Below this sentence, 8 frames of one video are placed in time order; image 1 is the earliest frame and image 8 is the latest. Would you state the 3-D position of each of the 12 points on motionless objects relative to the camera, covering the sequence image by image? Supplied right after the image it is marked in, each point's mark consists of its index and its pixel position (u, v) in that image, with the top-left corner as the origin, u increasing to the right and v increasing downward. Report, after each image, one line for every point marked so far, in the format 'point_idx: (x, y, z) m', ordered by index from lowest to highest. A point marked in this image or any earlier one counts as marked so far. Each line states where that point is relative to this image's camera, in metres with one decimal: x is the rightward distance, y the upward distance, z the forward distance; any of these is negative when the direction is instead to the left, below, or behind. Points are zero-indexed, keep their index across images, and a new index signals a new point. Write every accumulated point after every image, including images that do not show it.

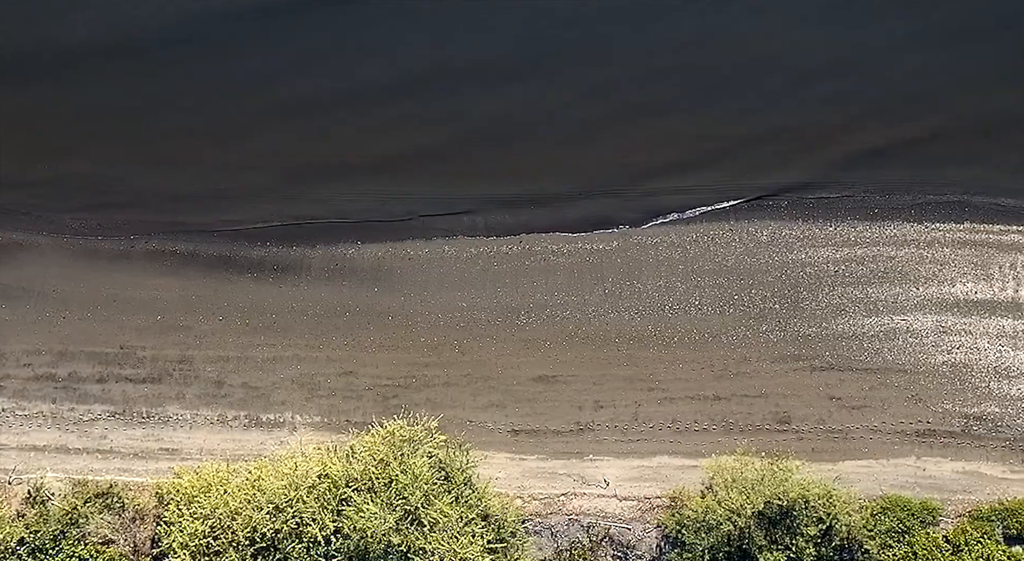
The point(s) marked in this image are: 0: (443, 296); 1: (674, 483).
0: (-1.4, -0.3, +18.3) m
1: (+3.1, -3.9, +17.4) m
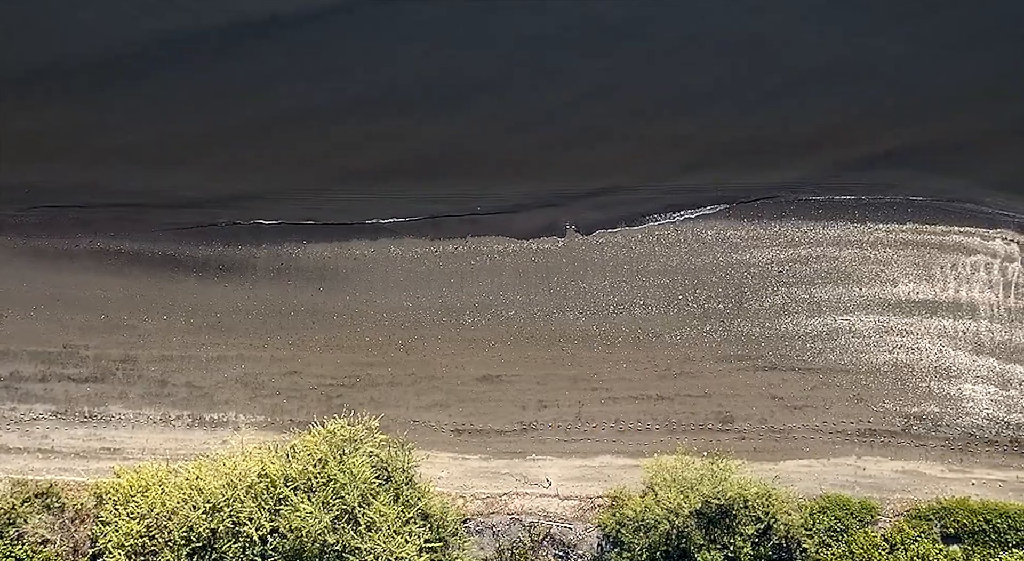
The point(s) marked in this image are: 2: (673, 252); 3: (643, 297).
0: (-2.5, -0.3, +18.3) m
1: (+2.0, -3.9, +17.5) m
2: (+3.3, +0.6, +18.2) m
3: (+2.7, -0.3, +18.1) m
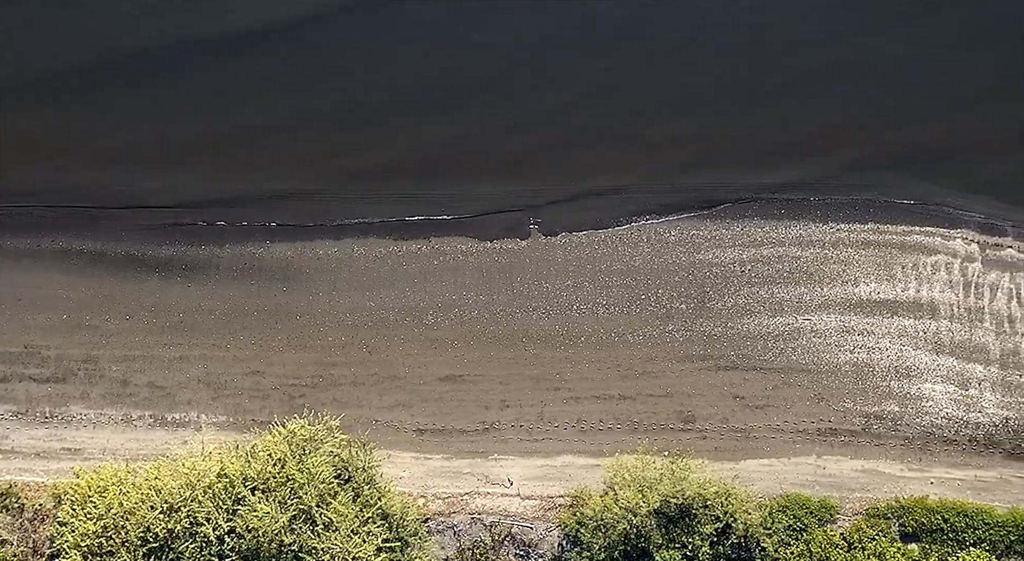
0: (-3.3, -0.3, +18.3) m
1: (+1.3, -3.9, +17.5) m
2: (+2.5, +0.6, +18.3) m
3: (+1.9, -0.3, +18.1) m
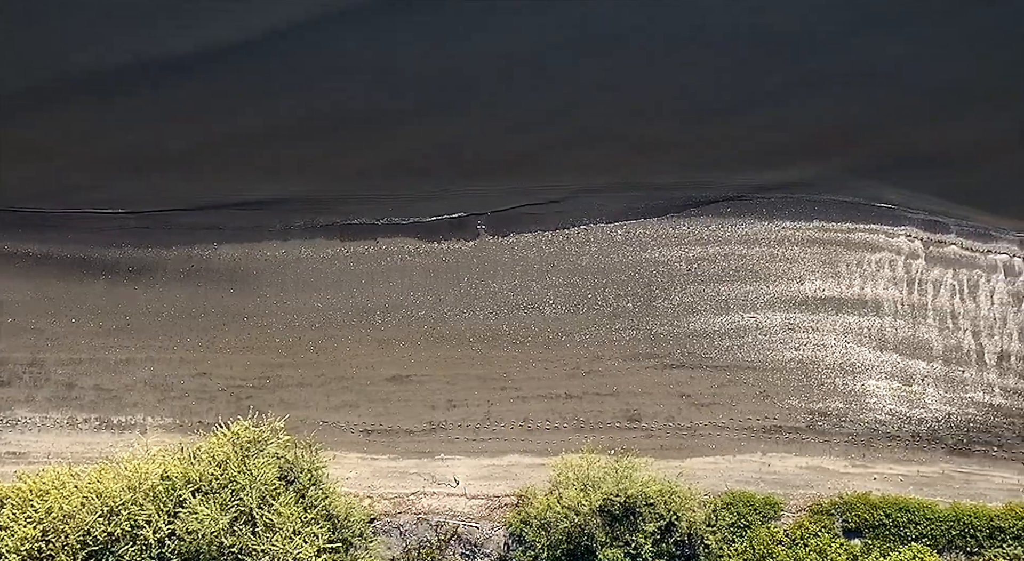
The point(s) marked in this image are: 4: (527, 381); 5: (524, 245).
0: (-4.3, -0.3, +18.3) m
1: (+0.2, -3.9, +17.5) m
2: (+1.5, +0.6, +18.3) m
3: (+0.8, -0.3, +18.2) m
4: (+0.3, -2.0, +17.9) m
5: (+0.2, +0.7, +18.4) m
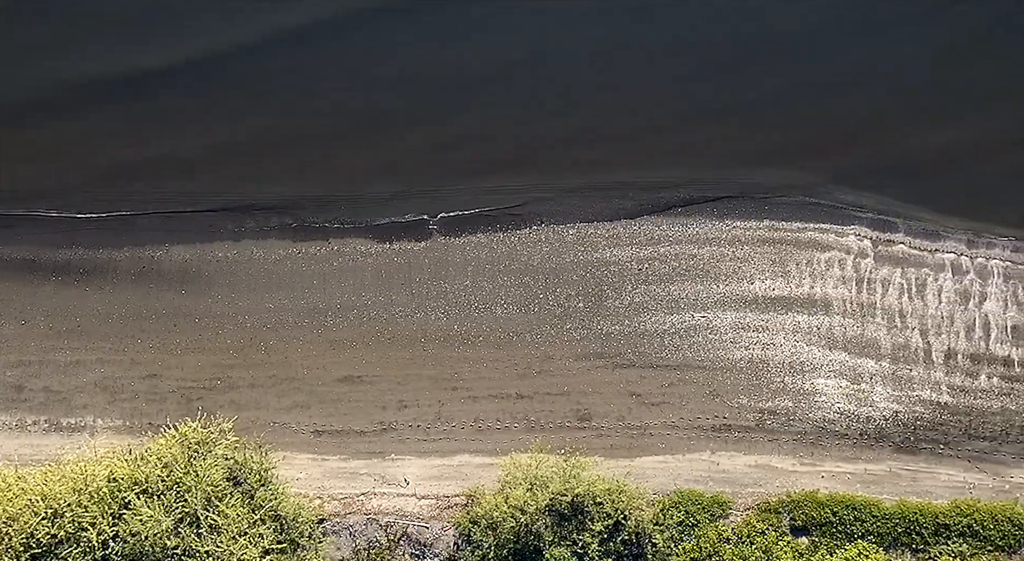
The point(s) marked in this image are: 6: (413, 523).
0: (-5.3, -0.3, +18.3) m
1: (-0.8, -3.9, +17.6) m
2: (+0.5, +0.6, +18.4) m
3: (-0.2, -0.3, +18.2) m
4: (-0.7, -2.0, +17.9) m
5: (-0.8, +0.7, +18.4) m
6: (-1.9, -4.7, +17.2) m
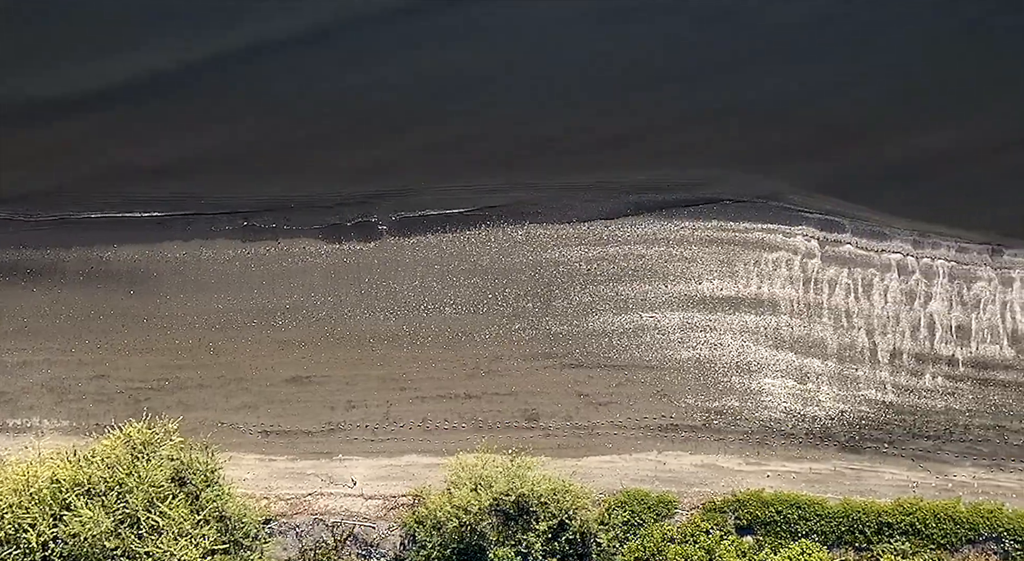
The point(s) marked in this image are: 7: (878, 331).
0: (-6.4, -0.3, +18.3) m
1: (-1.8, -3.9, +17.6) m
2: (-0.6, +0.6, +18.4) m
3: (-1.2, -0.3, +18.3) m
4: (-1.7, -2.0, +17.9) m
5: (-1.8, +0.7, +18.5) m
6: (-2.9, -4.7, +17.3) m
7: (+7.3, -1.0, +17.8) m
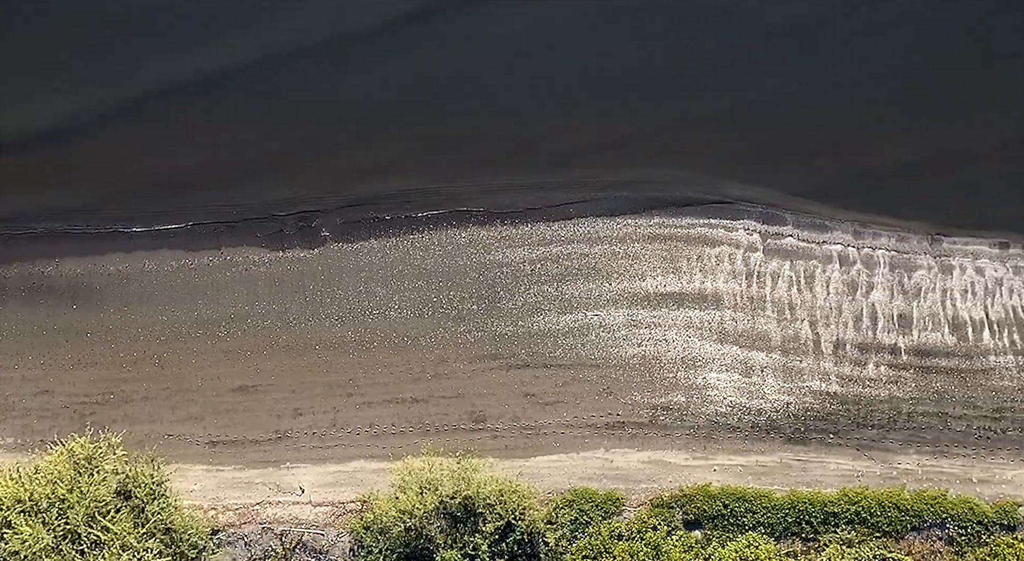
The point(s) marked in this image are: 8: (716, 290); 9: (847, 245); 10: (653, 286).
0: (-7.5, -0.6, +18.2) m
1: (-2.8, -4.0, +17.6) m
2: (-1.7, +0.5, +18.4) m
3: (-2.3, -0.4, +18.2) m
4: (-2.8, -2.1, +17.9) m
5: (-3.0, +0.6, +18.4) m
6: (-3.9, -4.8, +17.2) m
7: (+6.2, -0.8, +17.8) m
8: (+4.1, -0.2, +18.1) m
9: (+6.8, +0.7, +18.2) m
10: (+2.9, -0.1, +18.2) m
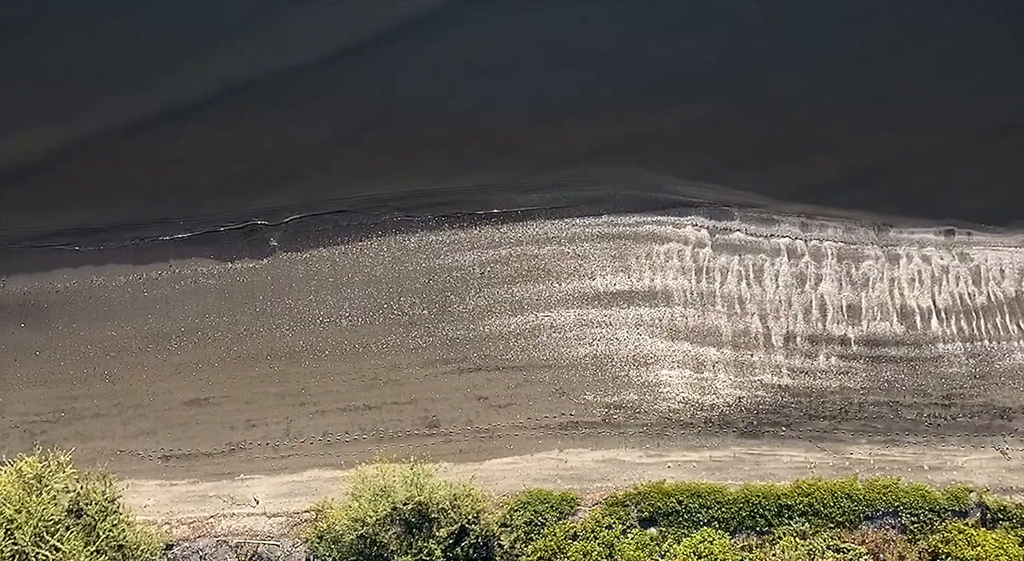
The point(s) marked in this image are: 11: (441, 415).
0: (-8.5, -0.9, +18.1) m
1: (-3.7, -4.2, +17.5) m
2: (-2.8, +0.4, +18.4) m
3: (-3.3, -0.6, +18.2) m
4: (-3.7, -2.3, +17.8) m
5: (-4.0, +0.4, +18.4) m
6: (-4.7, -5.0, +17.2) m
7: (+5.2, -0.7, +17.9) m
8: (+3.1, -0.1, +18.1) m
9: (+5.8, +0.9, +18.3) m
10: (+1.9, -0.1, +18.2) m
11: (-1.4, -2.7, +17.8) m
